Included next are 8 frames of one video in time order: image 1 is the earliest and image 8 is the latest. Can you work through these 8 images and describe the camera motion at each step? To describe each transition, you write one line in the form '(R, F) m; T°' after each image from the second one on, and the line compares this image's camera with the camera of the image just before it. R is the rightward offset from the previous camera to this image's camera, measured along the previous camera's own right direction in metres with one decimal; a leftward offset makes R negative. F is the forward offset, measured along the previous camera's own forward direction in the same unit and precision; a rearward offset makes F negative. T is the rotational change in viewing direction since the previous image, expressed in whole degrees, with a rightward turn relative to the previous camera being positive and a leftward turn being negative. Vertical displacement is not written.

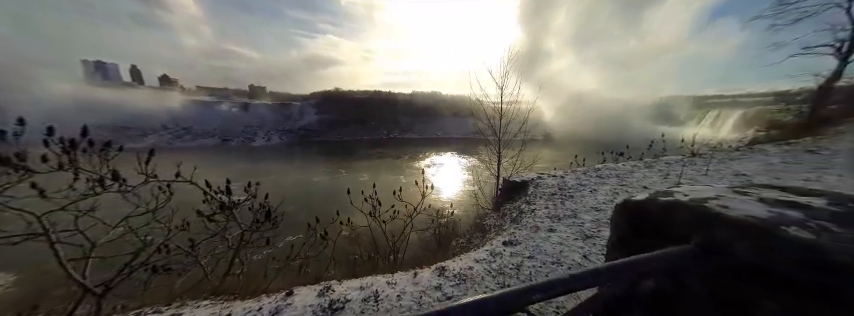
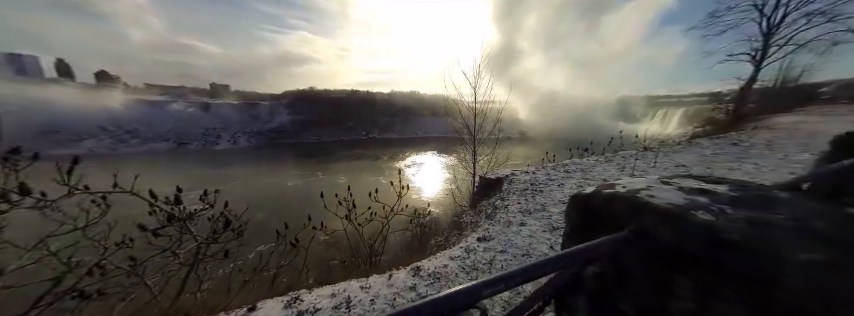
(+0.1, 0.0) m; +5°
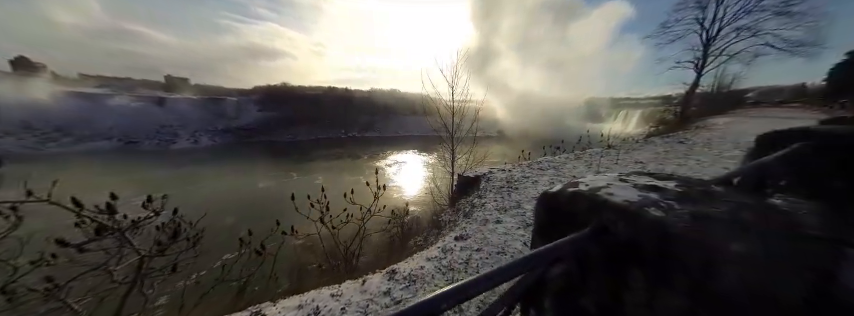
(+0.1, +0.1) m; +5°
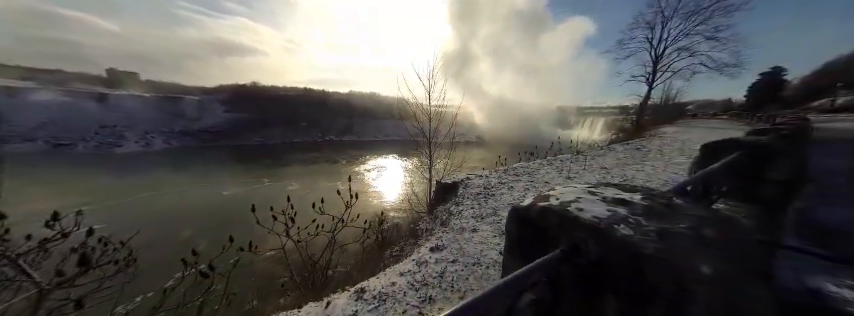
(+0.1, +0.1) m; +5°
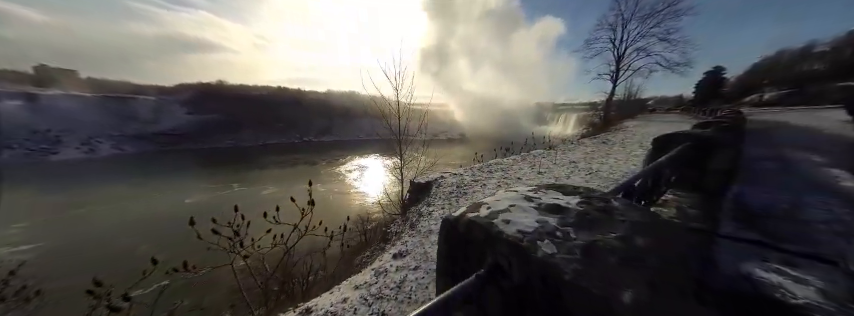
(+0.4, +0.2) m; +5°
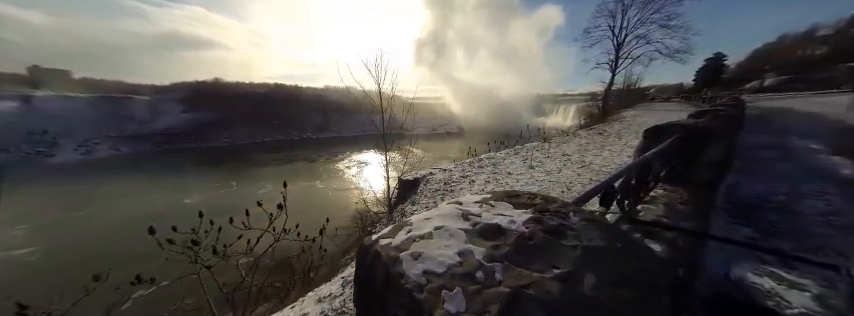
(+0.4, +0.2) m; 0°
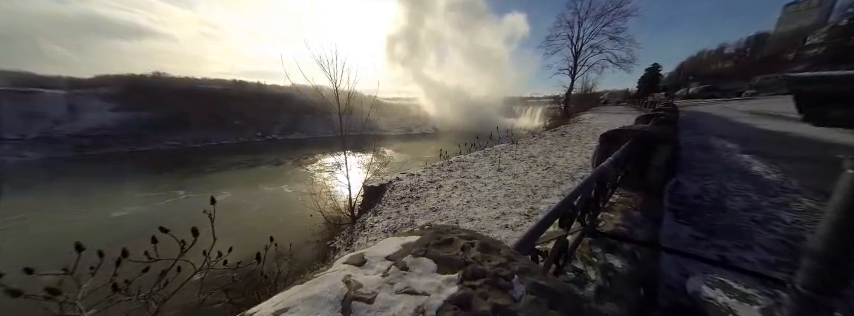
(+0.3, +0.4) m; +7°
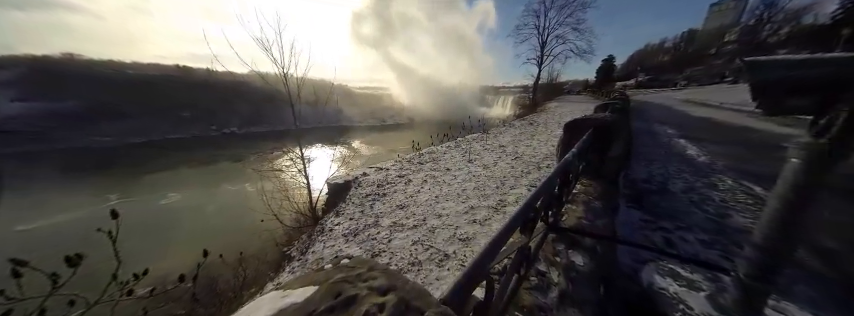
(+0.2, +0.3) m; +6°
